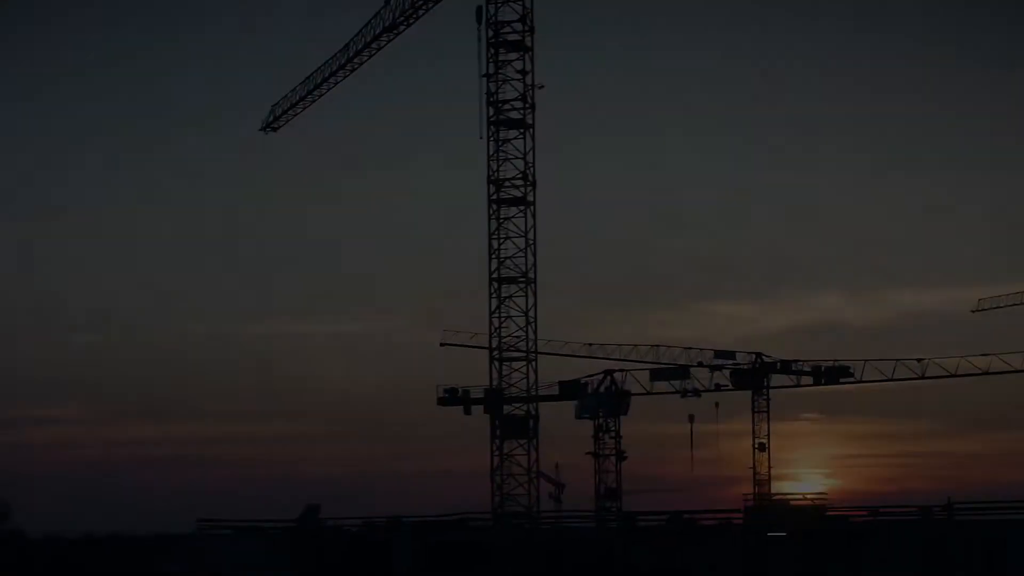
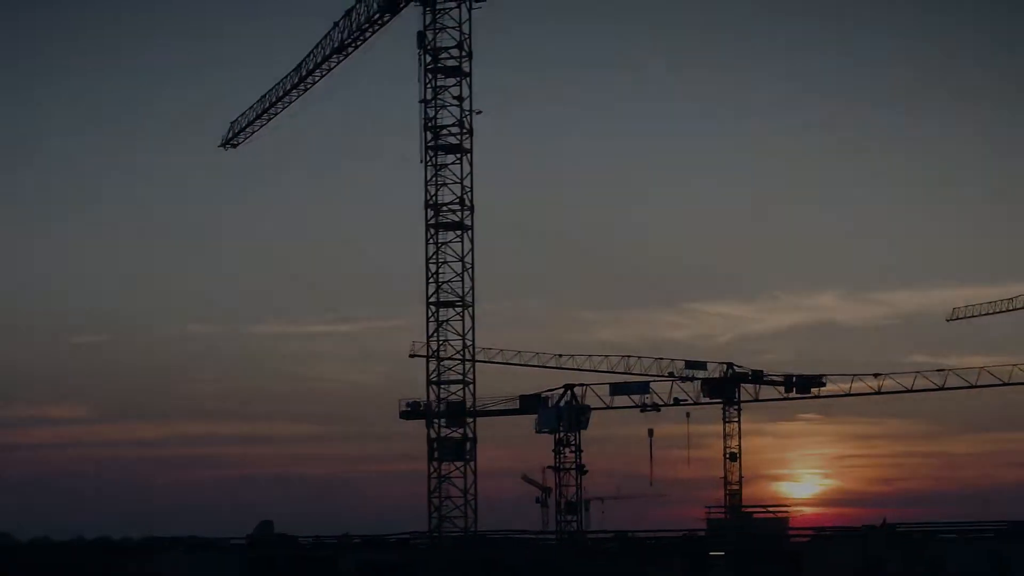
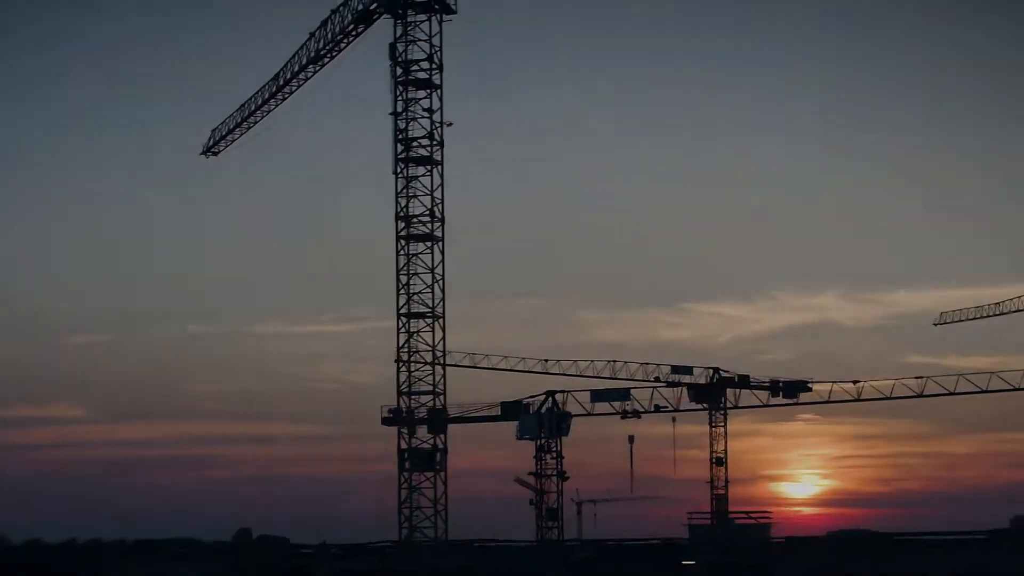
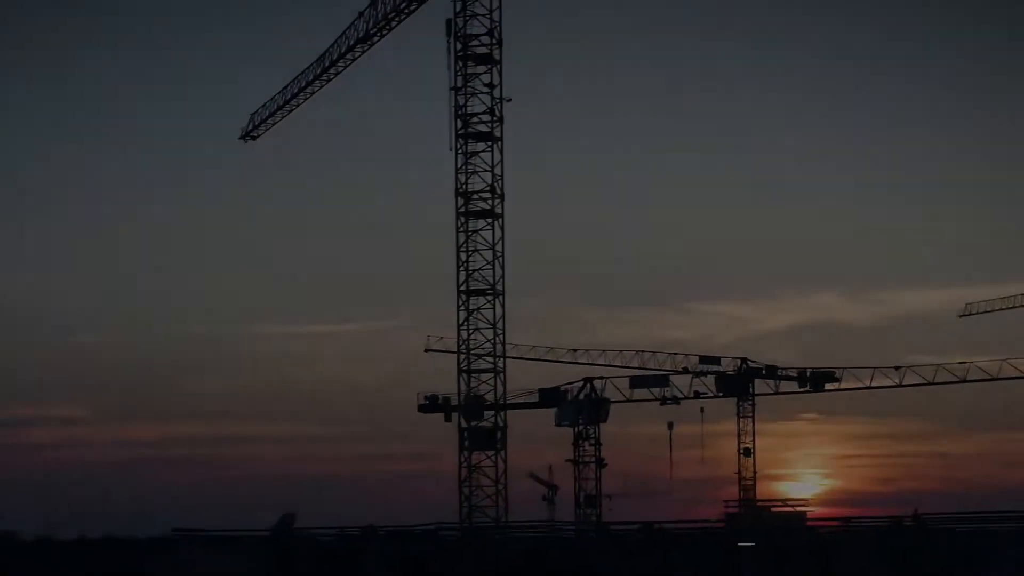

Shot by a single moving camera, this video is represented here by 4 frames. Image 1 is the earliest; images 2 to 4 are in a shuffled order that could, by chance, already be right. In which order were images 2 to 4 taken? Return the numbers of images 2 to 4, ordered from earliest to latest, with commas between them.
4, 2, 3
